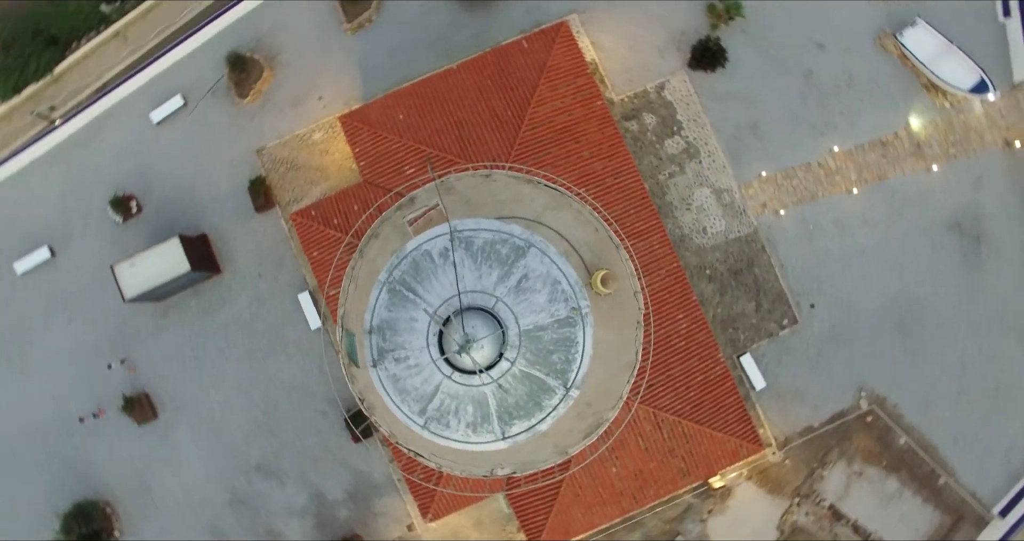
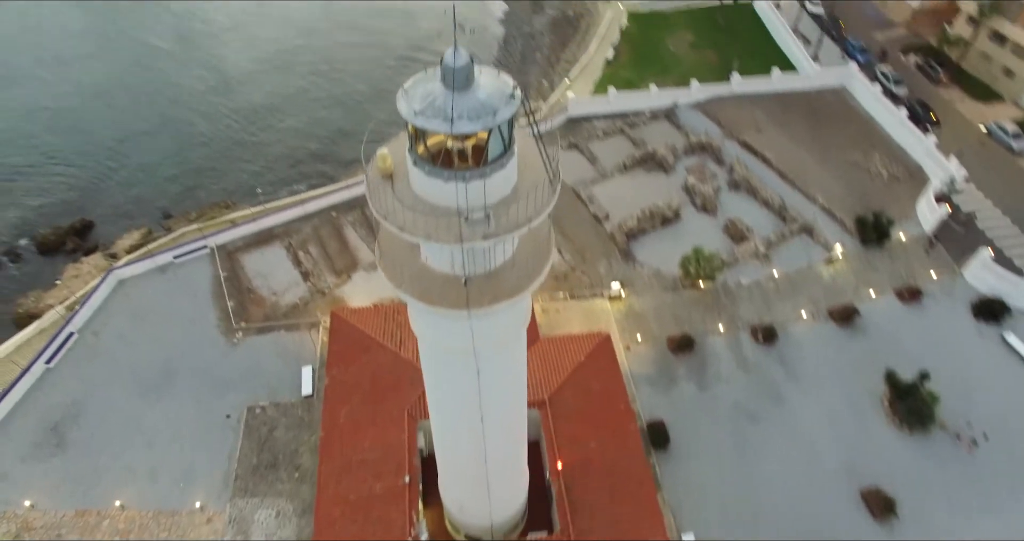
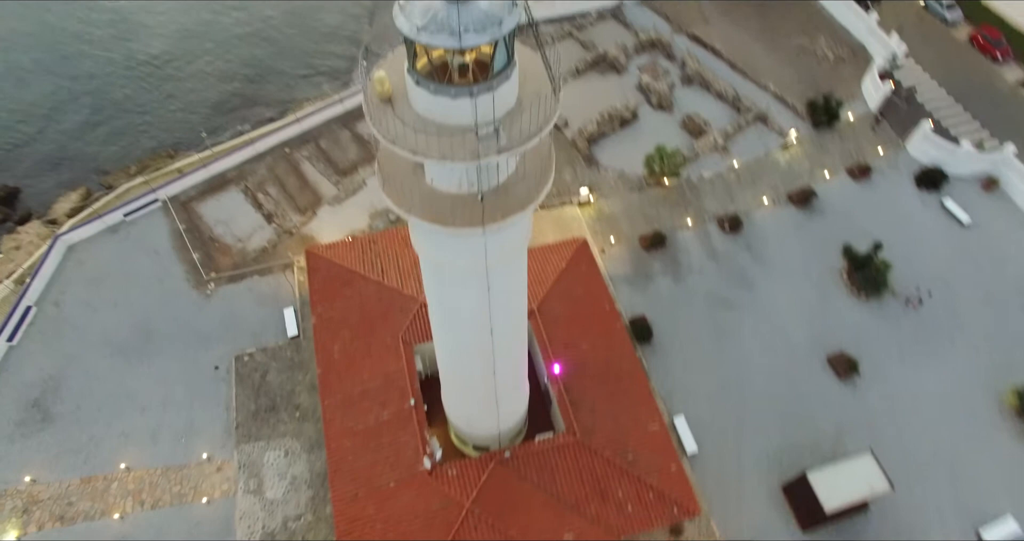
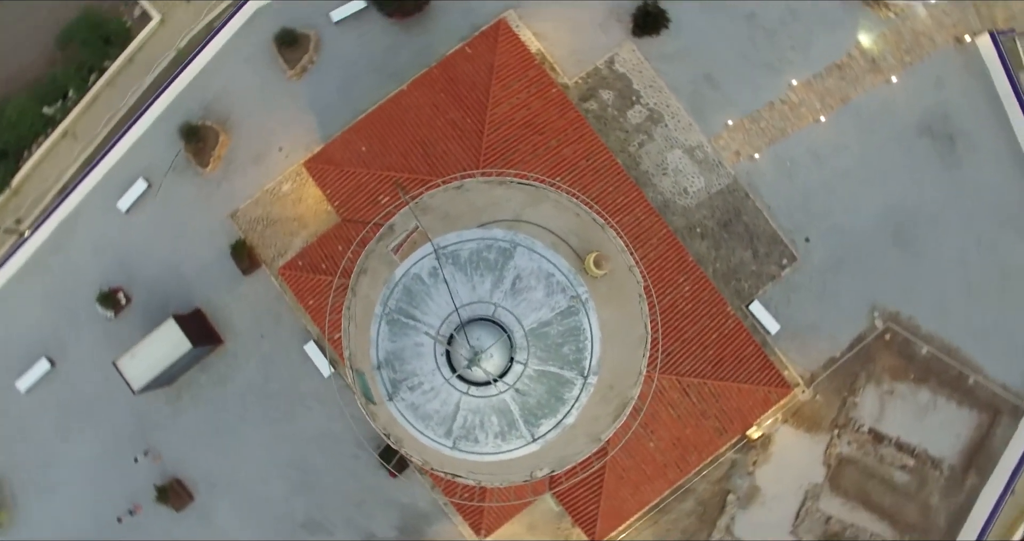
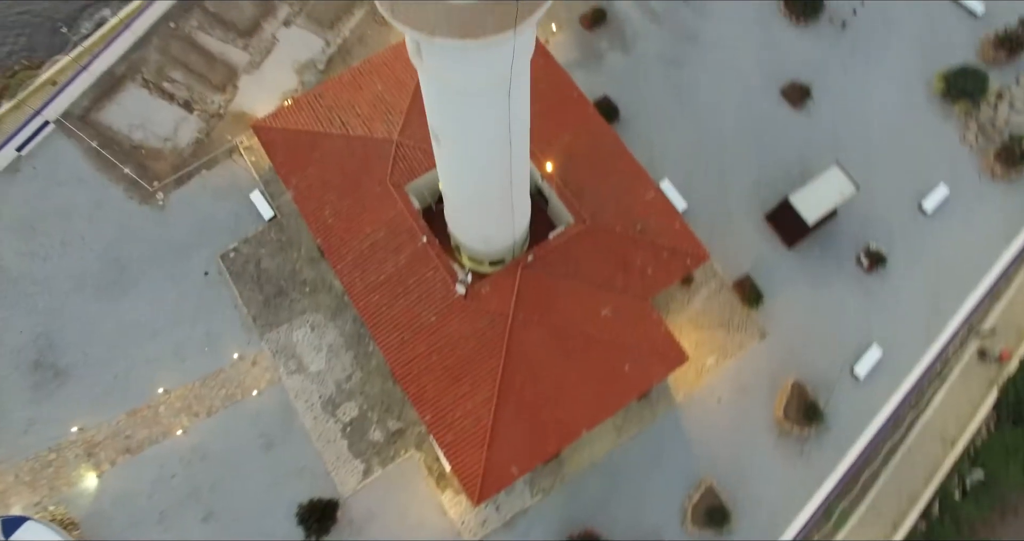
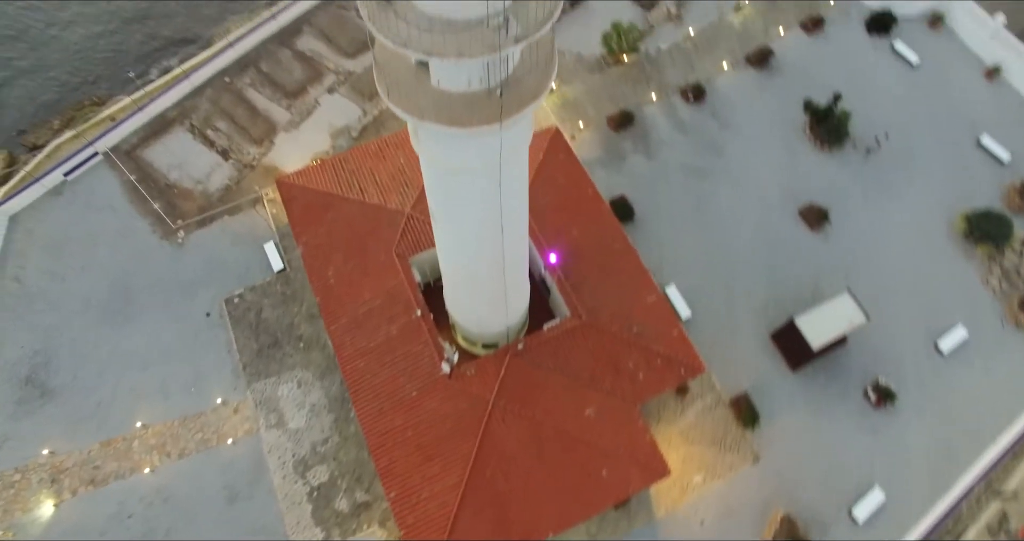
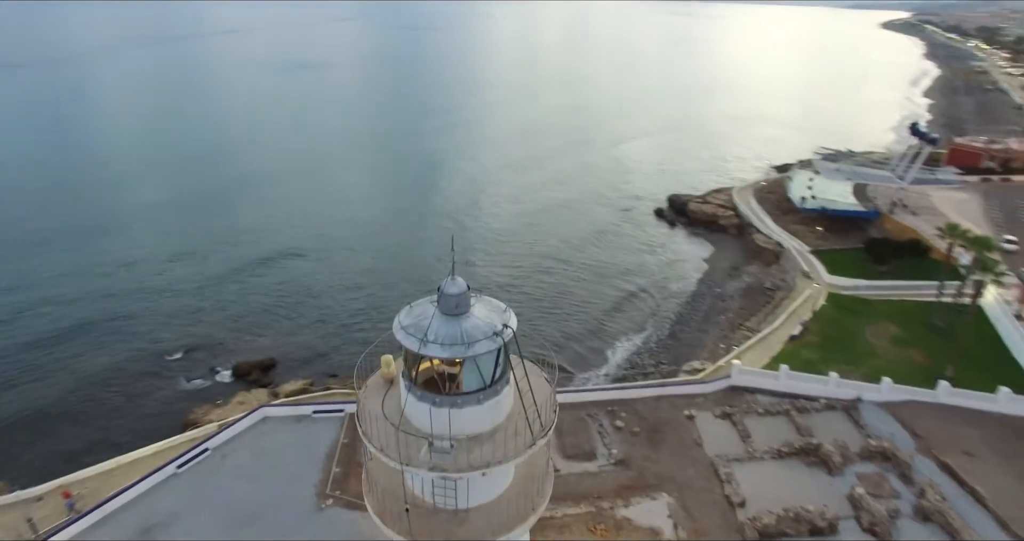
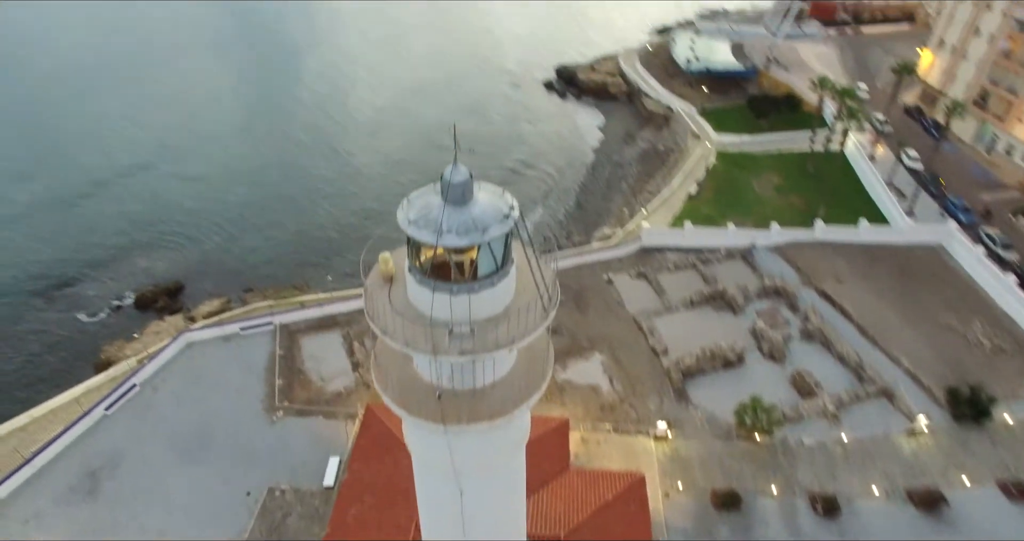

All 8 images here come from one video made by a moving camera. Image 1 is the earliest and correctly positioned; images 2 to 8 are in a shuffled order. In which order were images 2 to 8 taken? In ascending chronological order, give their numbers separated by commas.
4, 5, 6, 3, 2, 8, 7
